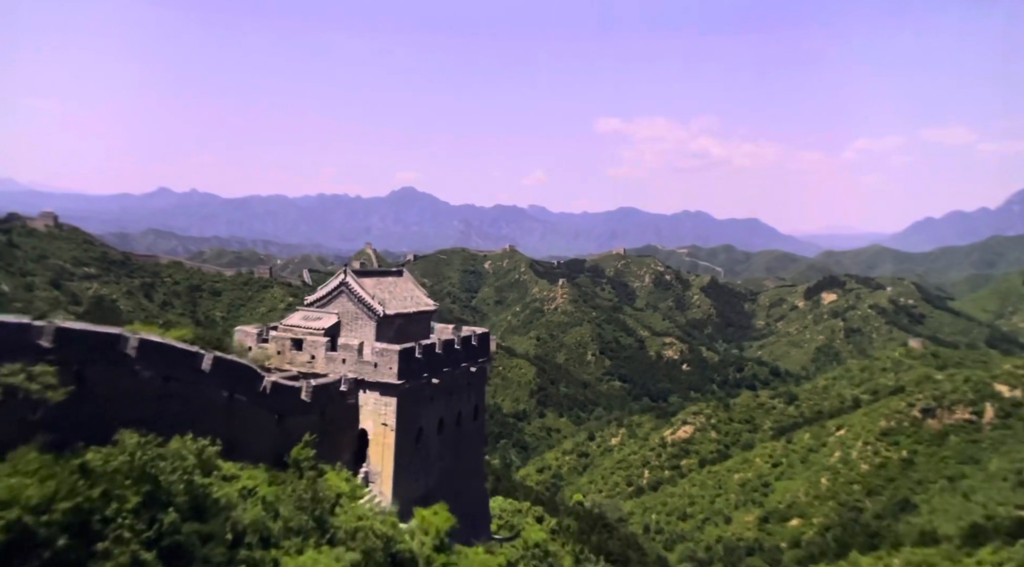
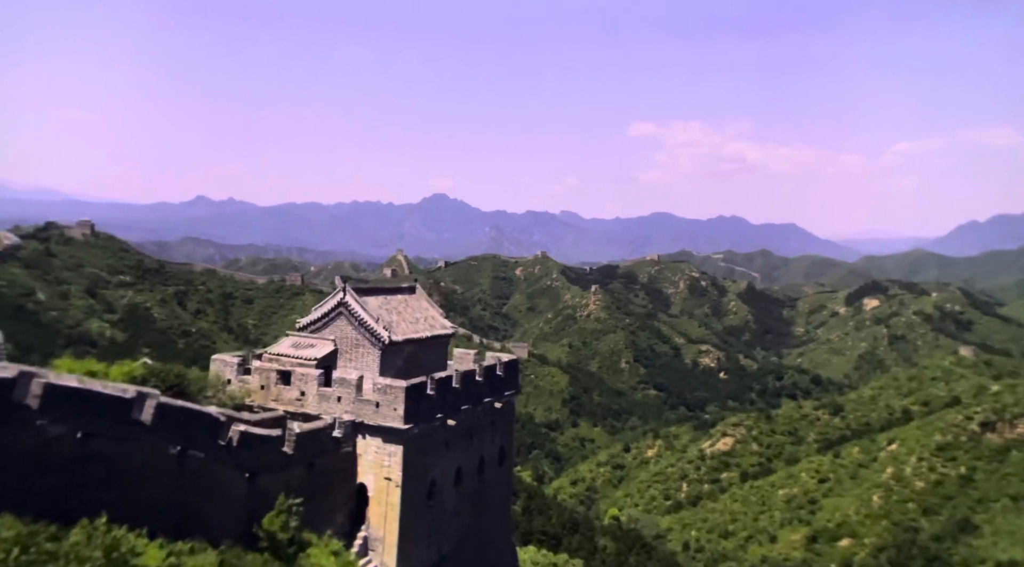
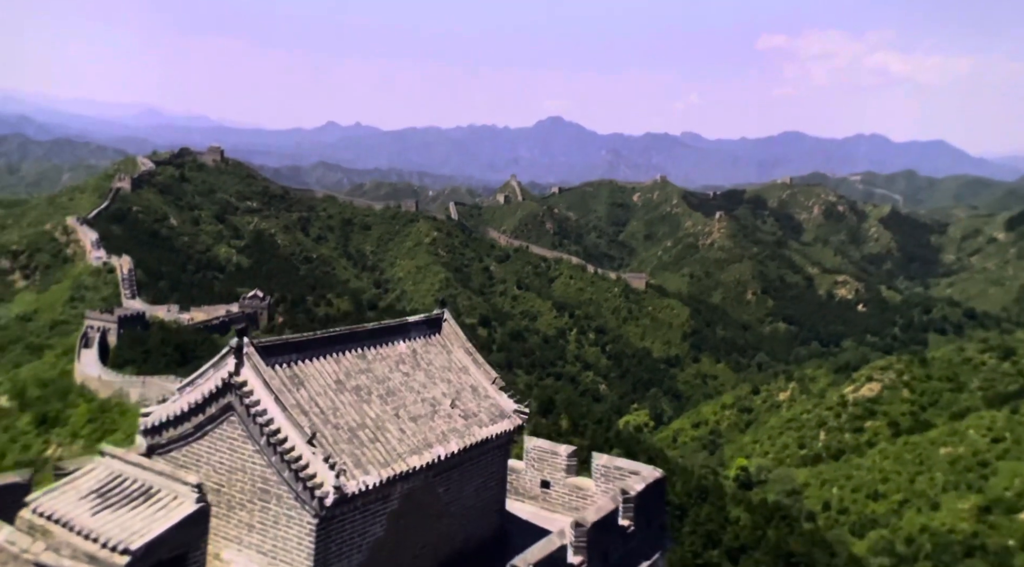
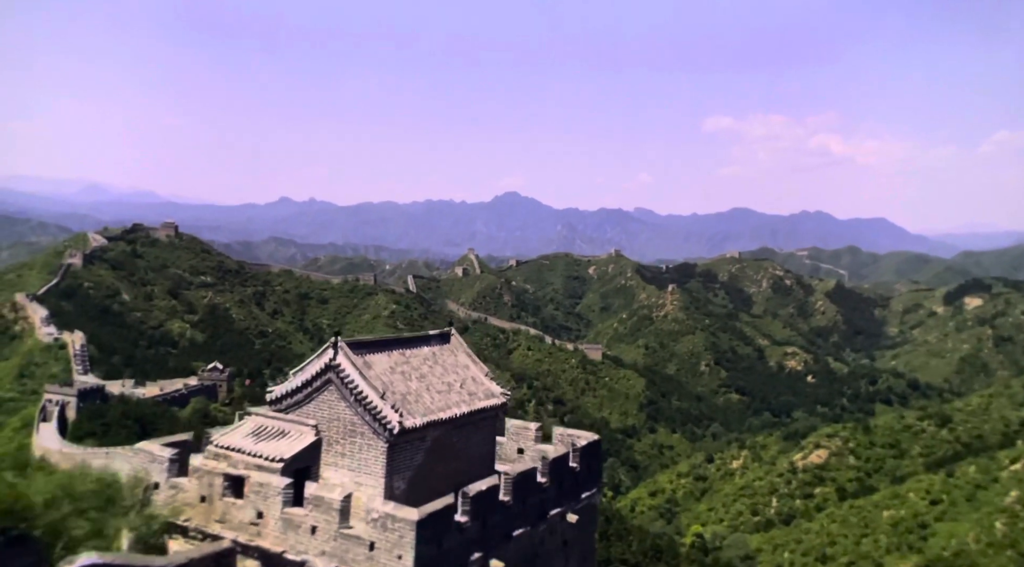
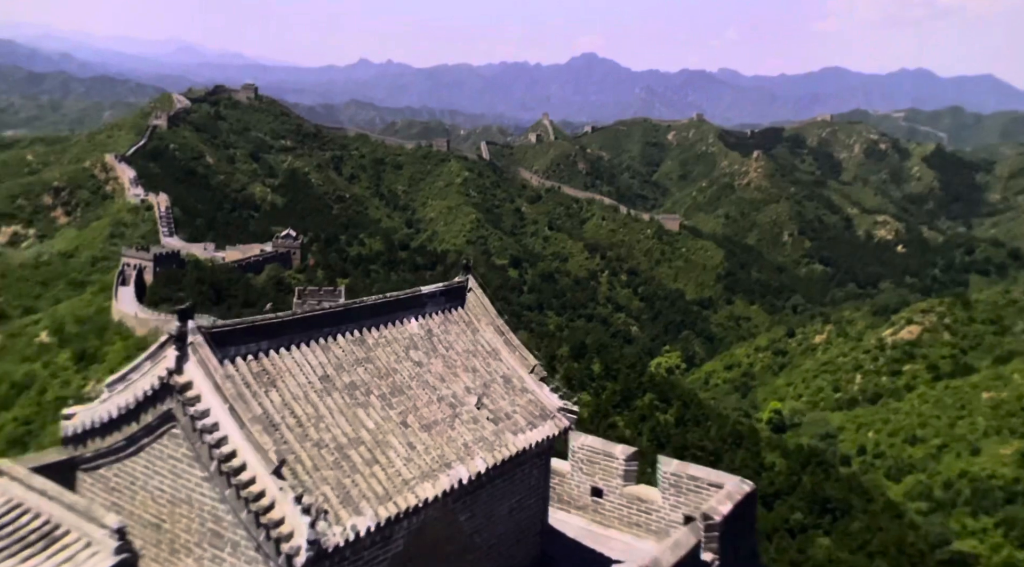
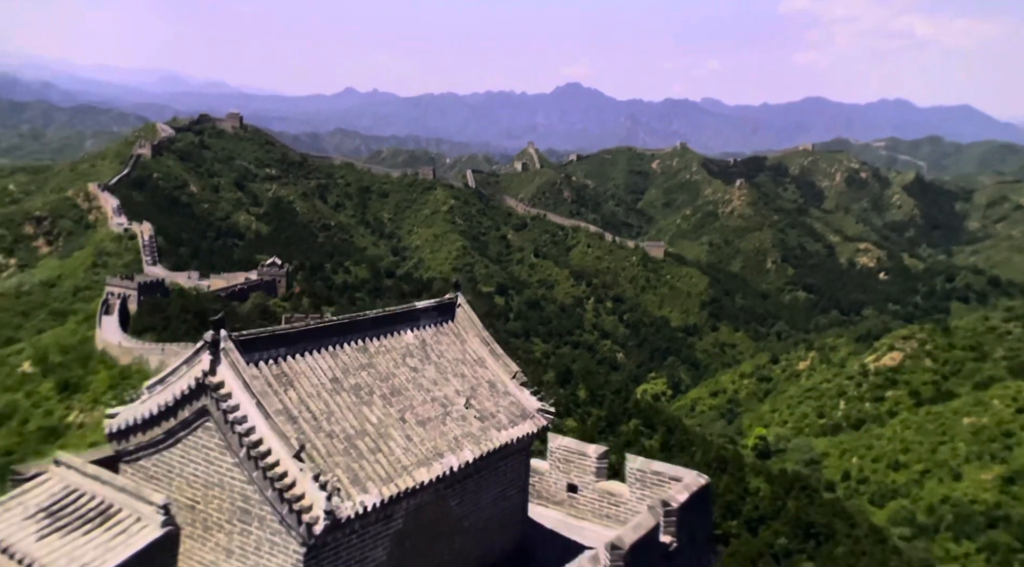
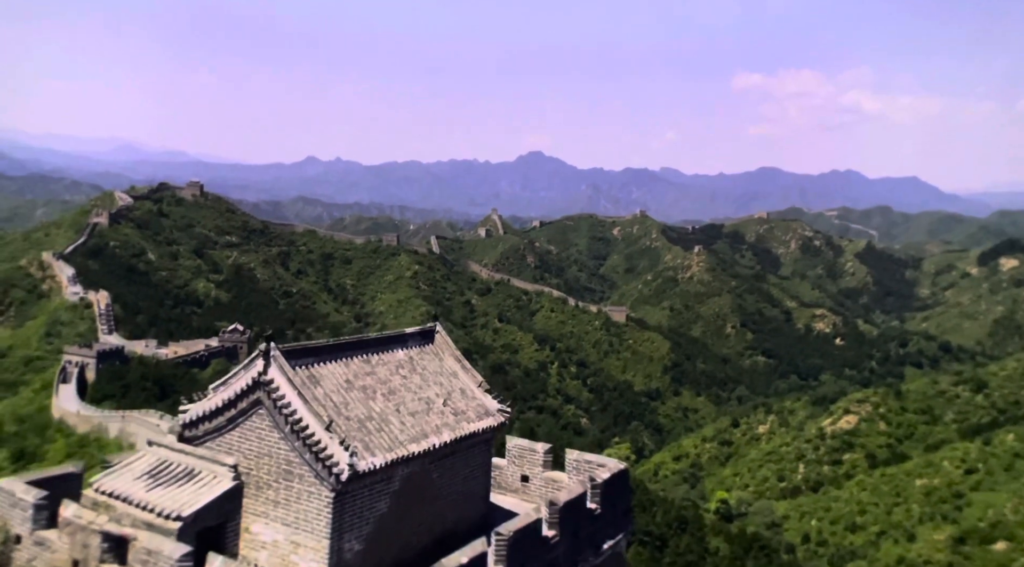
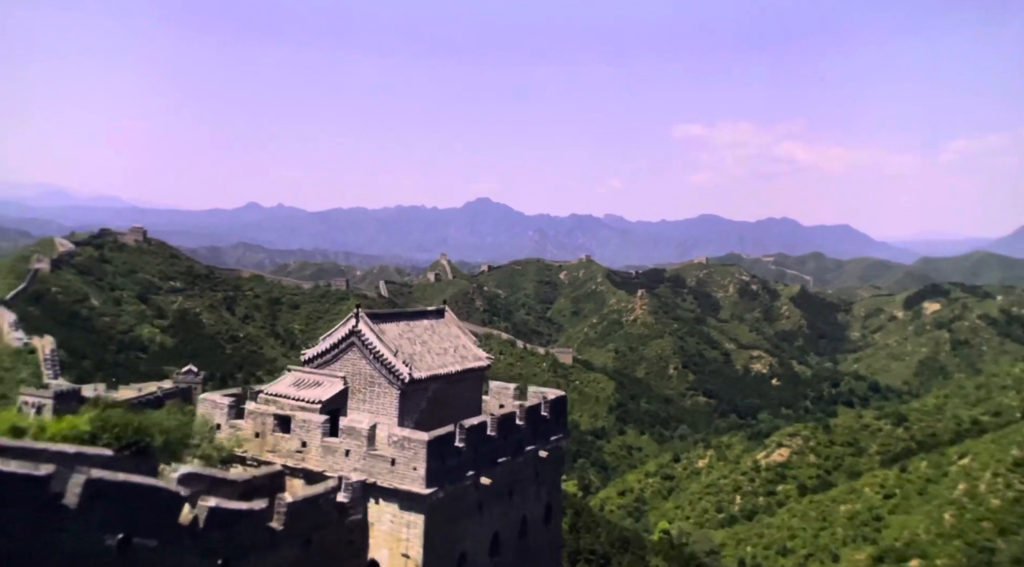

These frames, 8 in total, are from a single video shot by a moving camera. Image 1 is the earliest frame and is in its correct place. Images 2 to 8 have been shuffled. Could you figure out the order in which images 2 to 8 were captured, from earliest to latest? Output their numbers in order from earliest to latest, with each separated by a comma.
2, 8, 4, 7, 3, 6, 5
